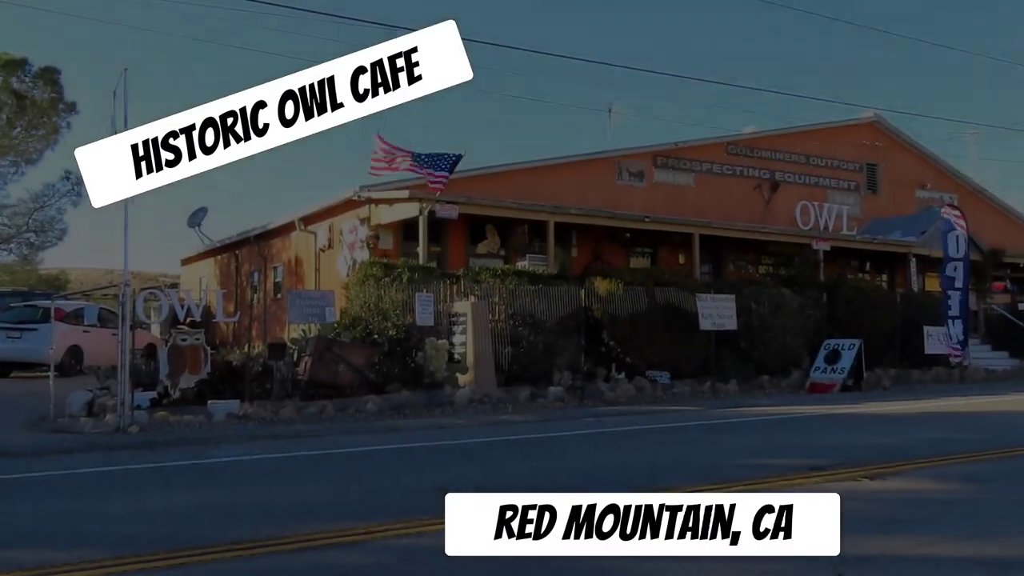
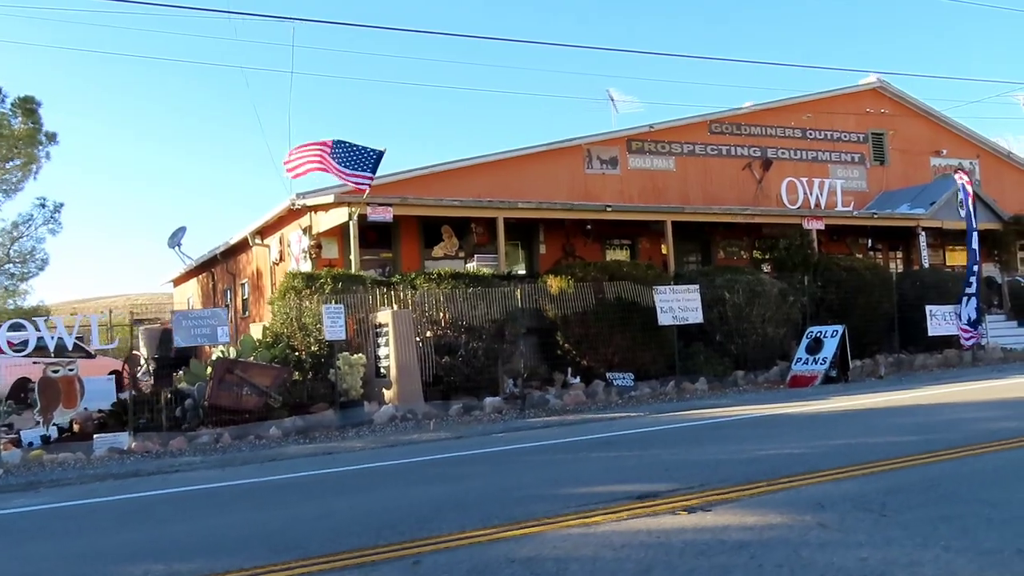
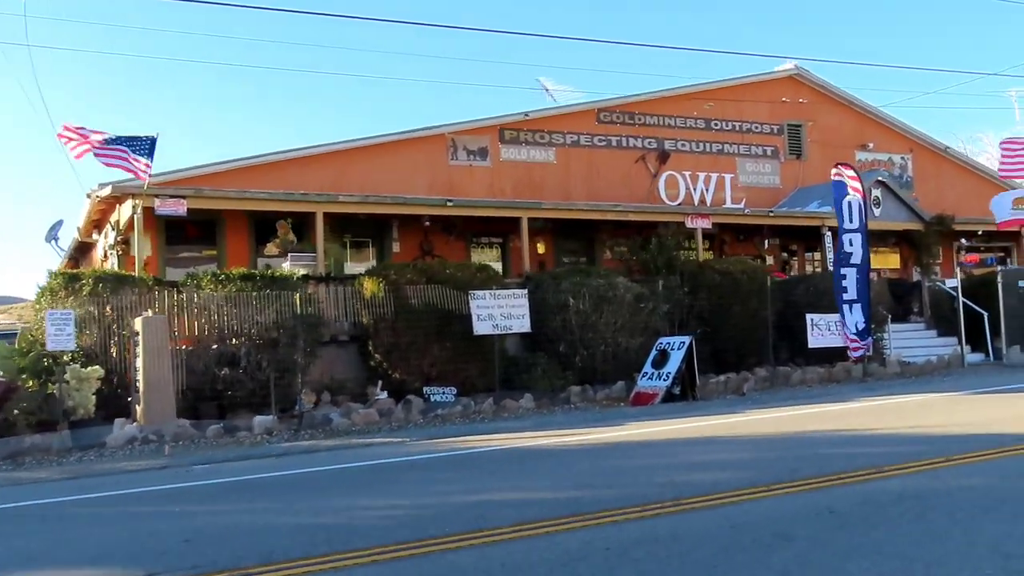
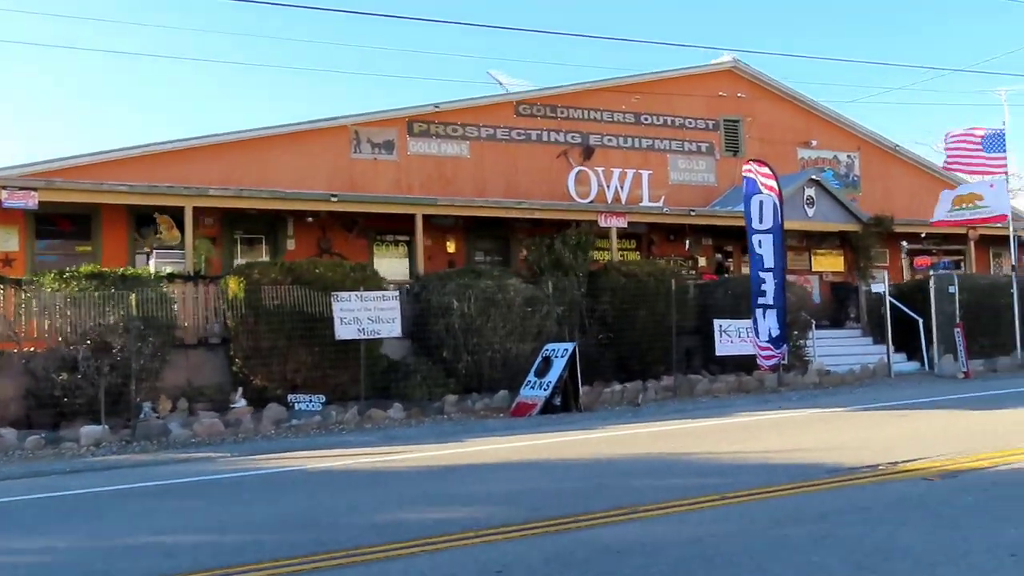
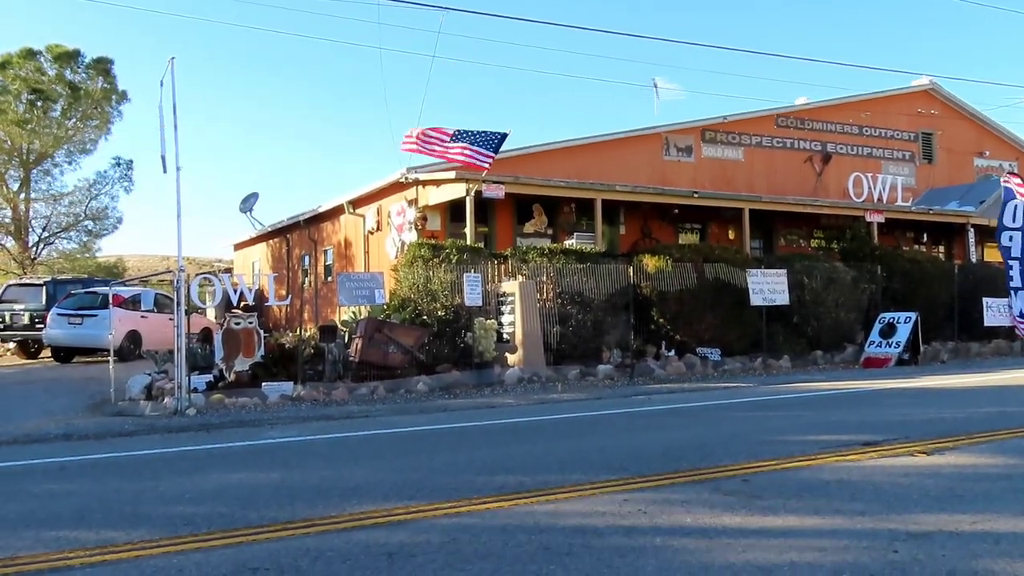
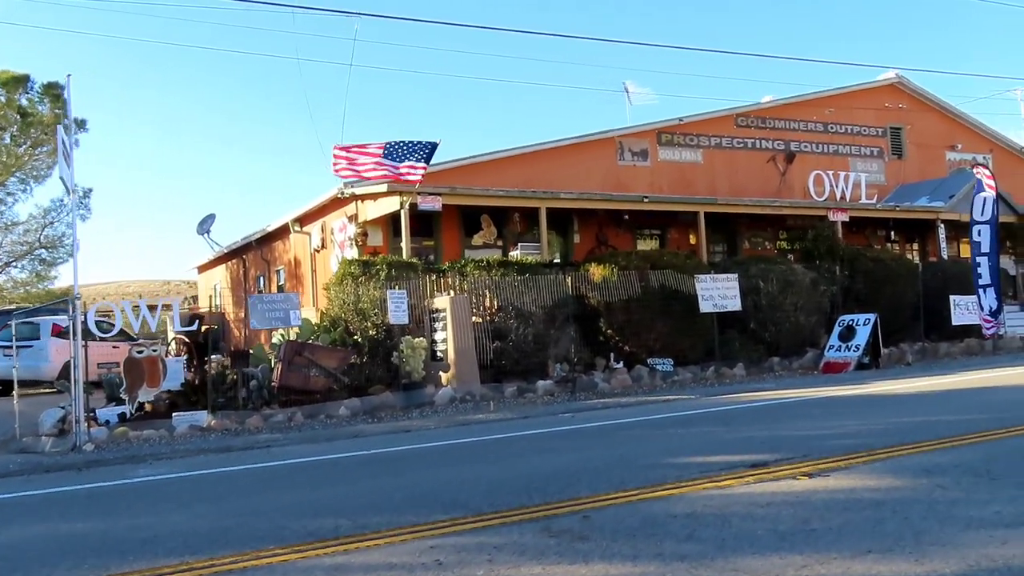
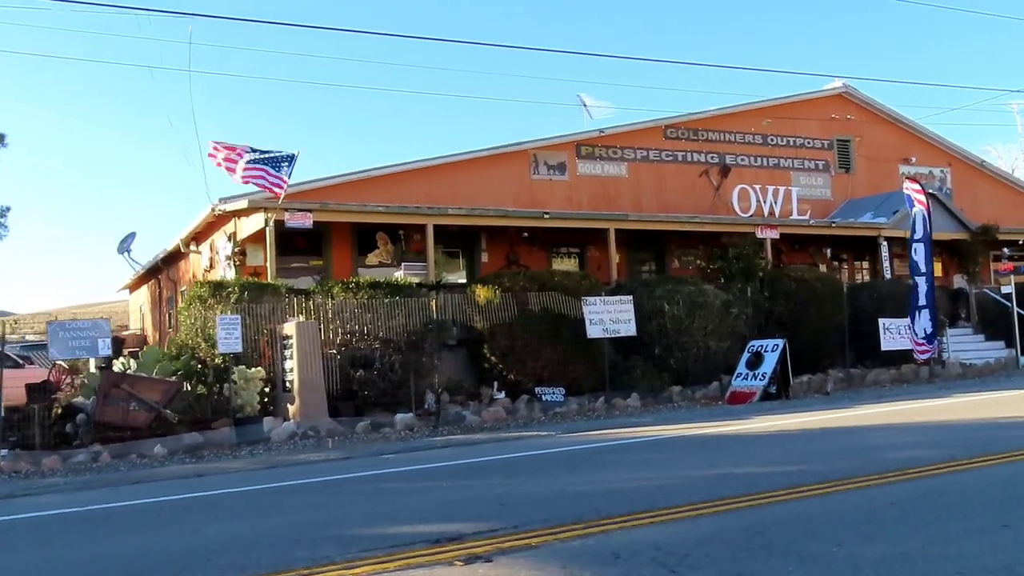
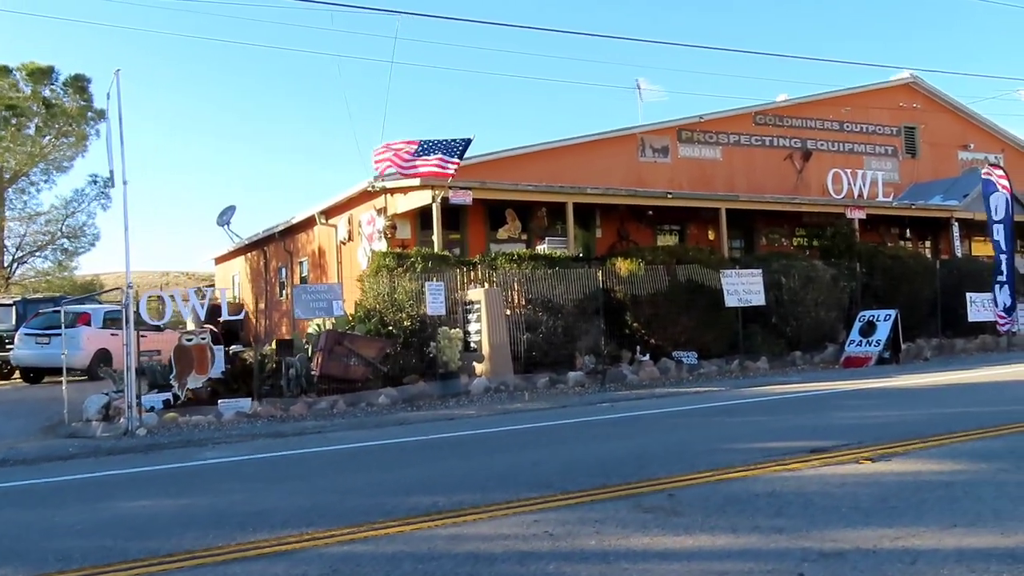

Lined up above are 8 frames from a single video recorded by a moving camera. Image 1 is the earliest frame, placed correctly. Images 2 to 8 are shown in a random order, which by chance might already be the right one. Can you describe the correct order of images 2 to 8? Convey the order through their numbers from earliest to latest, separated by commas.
5, 8, 6, 2, 7, 3, 4
